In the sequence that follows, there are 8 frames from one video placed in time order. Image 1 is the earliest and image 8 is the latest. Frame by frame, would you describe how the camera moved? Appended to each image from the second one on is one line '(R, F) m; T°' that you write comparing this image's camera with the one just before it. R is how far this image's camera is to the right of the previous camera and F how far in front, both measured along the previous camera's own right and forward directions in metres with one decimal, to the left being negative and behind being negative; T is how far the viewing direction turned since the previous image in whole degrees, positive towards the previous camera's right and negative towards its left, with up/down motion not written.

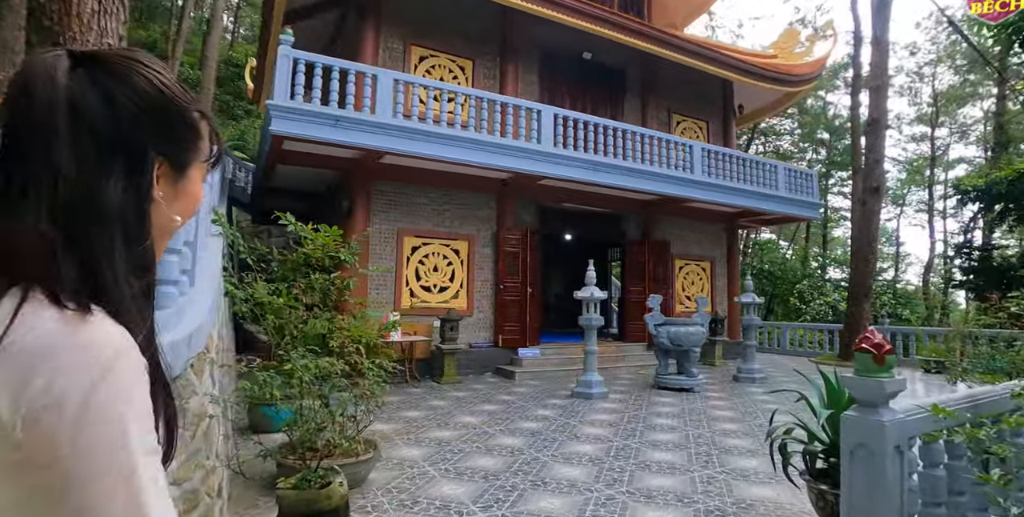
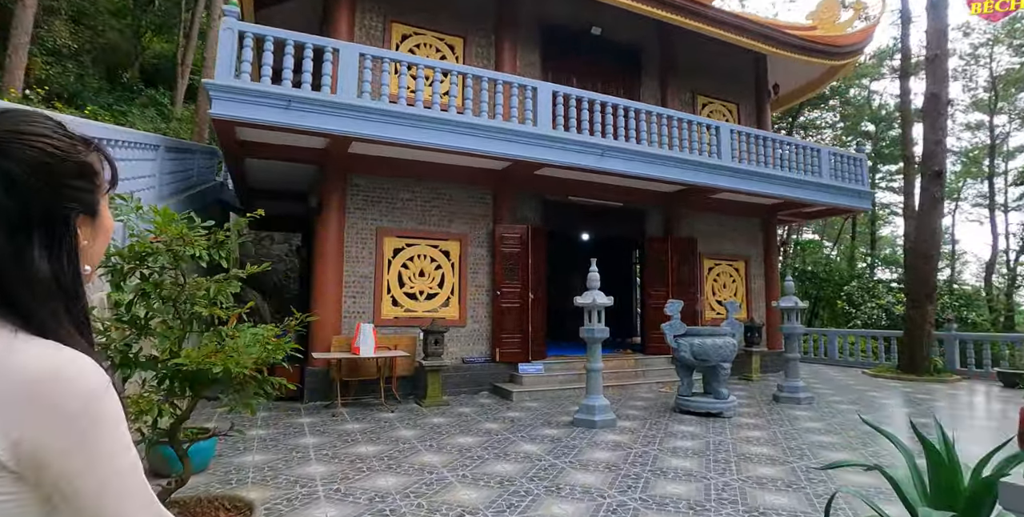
(+0.5, +1.0) m; -4°
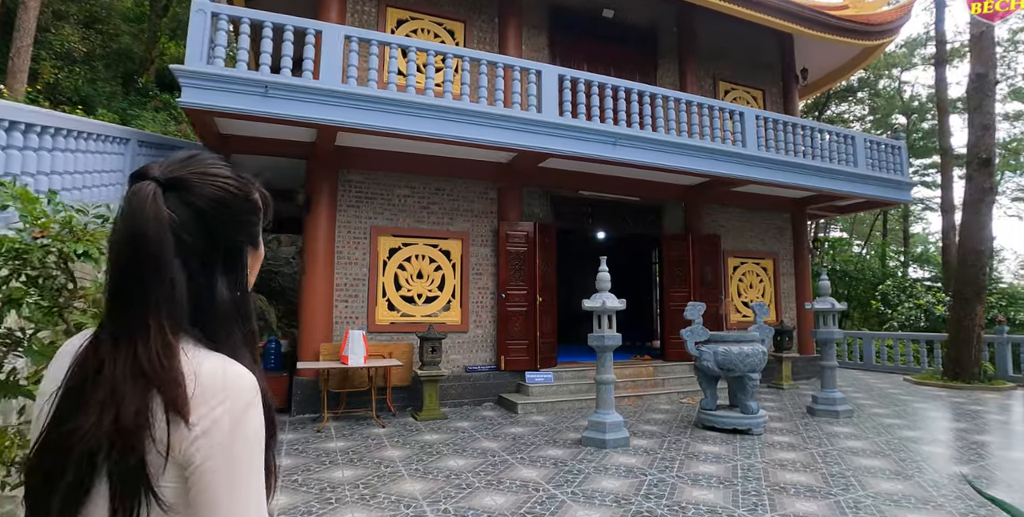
(+0.2, +0.5) m; -2°
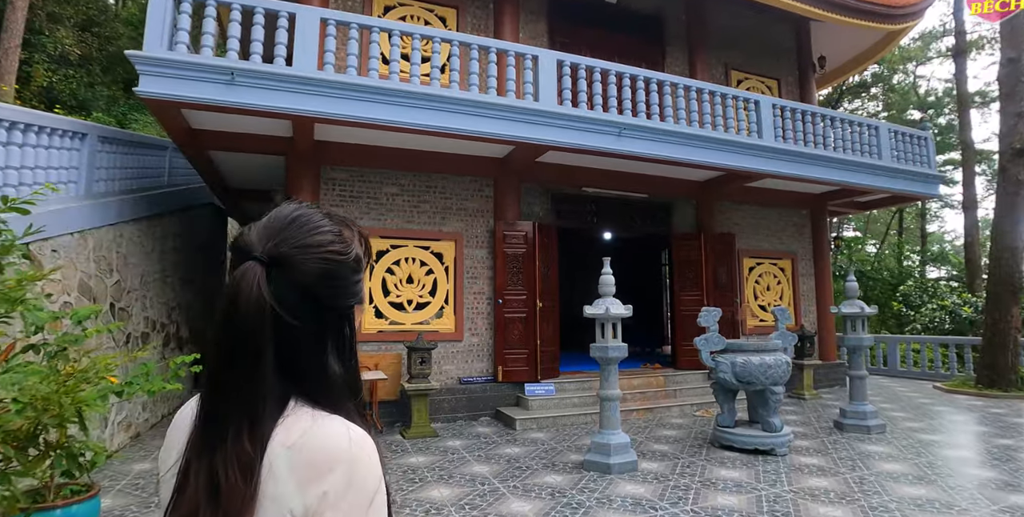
(+0.1, +0.5) m; -1°
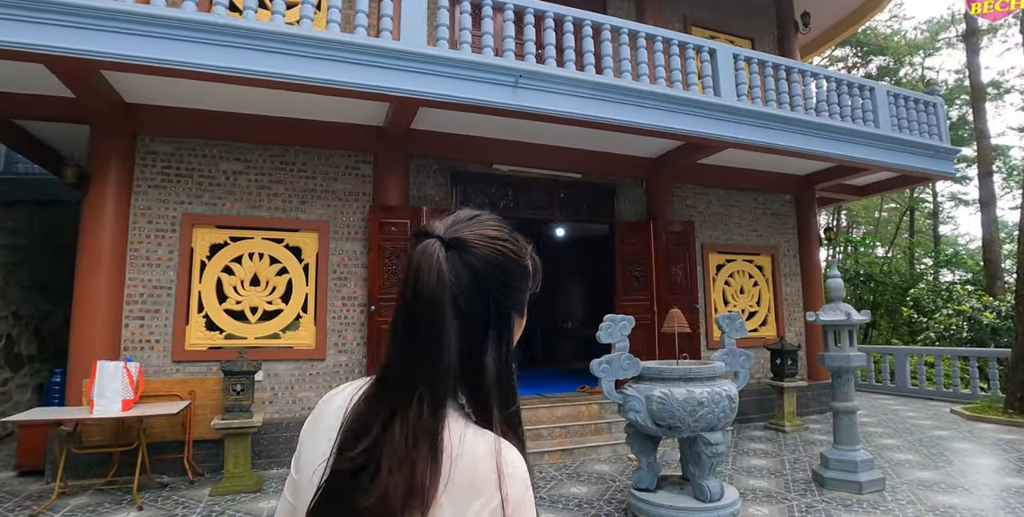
(+1.1, +1.4) m; -1°
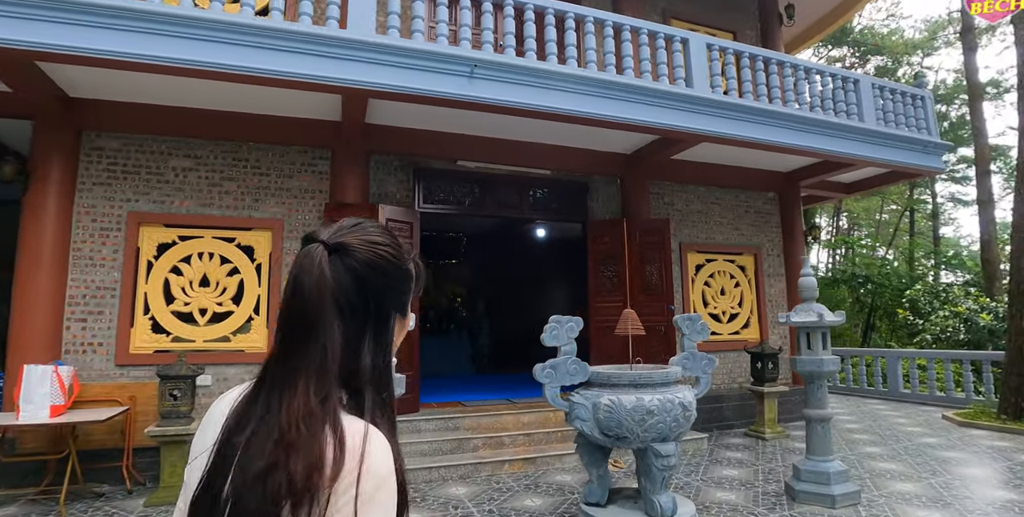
(+0.3, +0.2) m; 0°
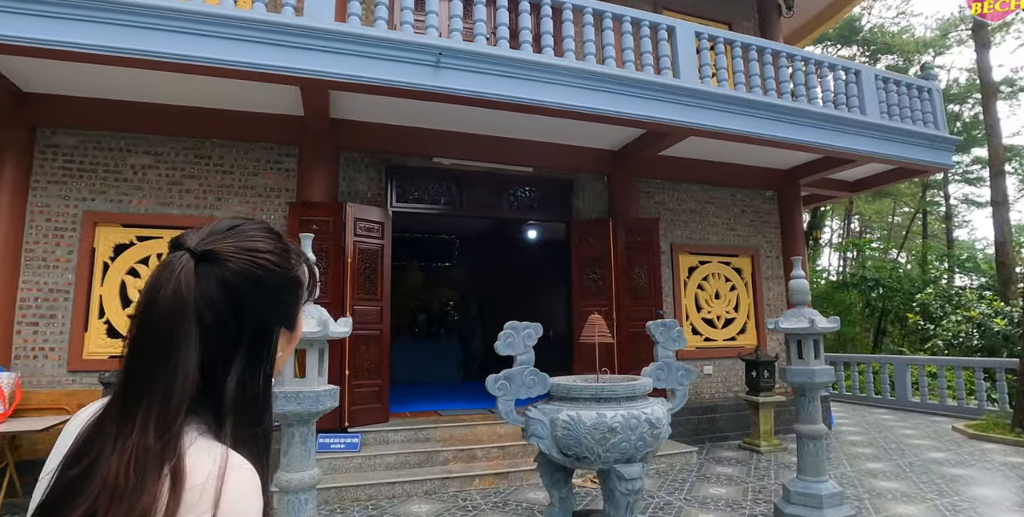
(+0.3, +0.2) m; -1°
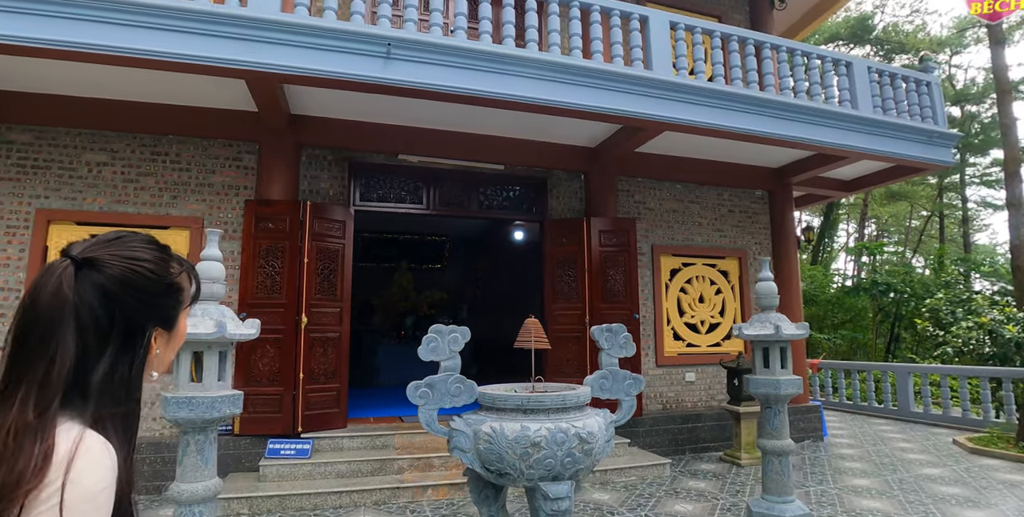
(+0.4, +0.2) m; -2°
